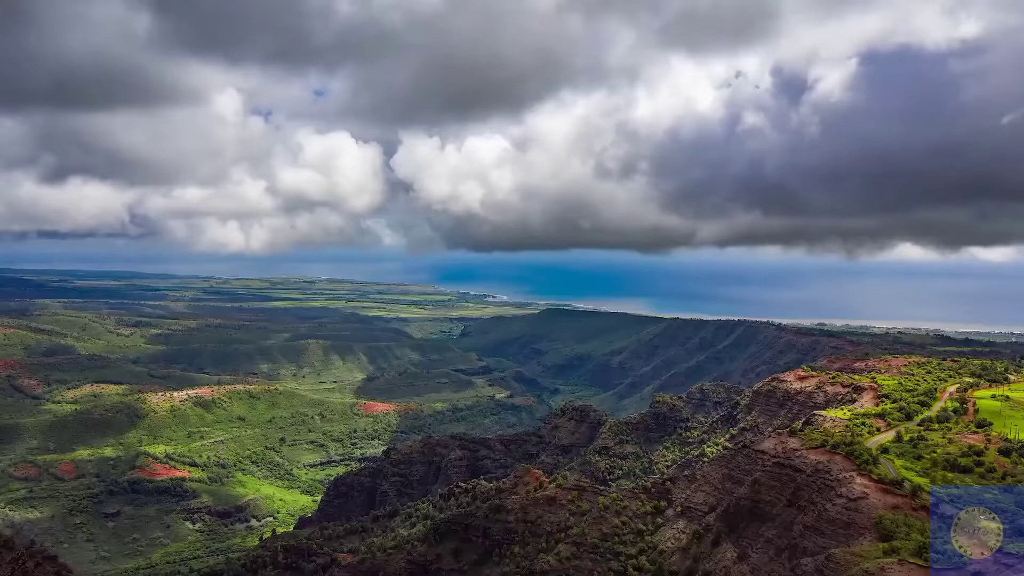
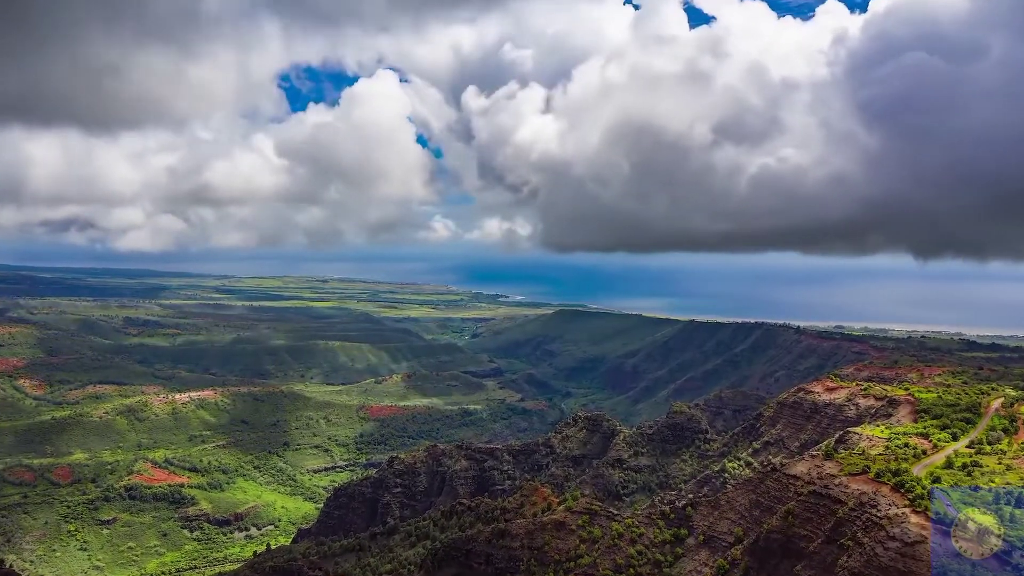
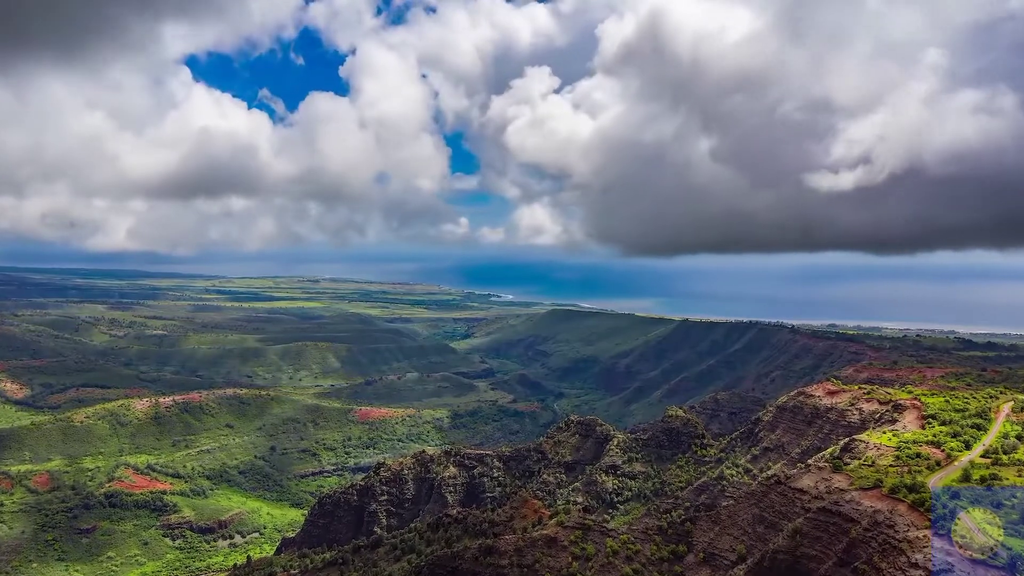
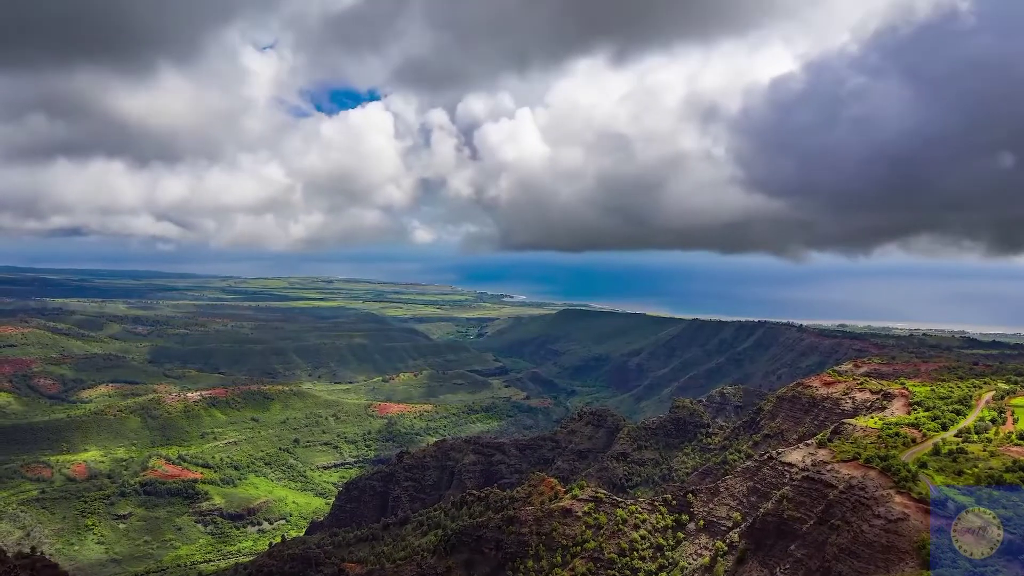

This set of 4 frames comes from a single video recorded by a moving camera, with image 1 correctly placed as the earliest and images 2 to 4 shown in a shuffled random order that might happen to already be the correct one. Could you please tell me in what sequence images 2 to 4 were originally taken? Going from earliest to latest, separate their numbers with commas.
4, 2, 3
